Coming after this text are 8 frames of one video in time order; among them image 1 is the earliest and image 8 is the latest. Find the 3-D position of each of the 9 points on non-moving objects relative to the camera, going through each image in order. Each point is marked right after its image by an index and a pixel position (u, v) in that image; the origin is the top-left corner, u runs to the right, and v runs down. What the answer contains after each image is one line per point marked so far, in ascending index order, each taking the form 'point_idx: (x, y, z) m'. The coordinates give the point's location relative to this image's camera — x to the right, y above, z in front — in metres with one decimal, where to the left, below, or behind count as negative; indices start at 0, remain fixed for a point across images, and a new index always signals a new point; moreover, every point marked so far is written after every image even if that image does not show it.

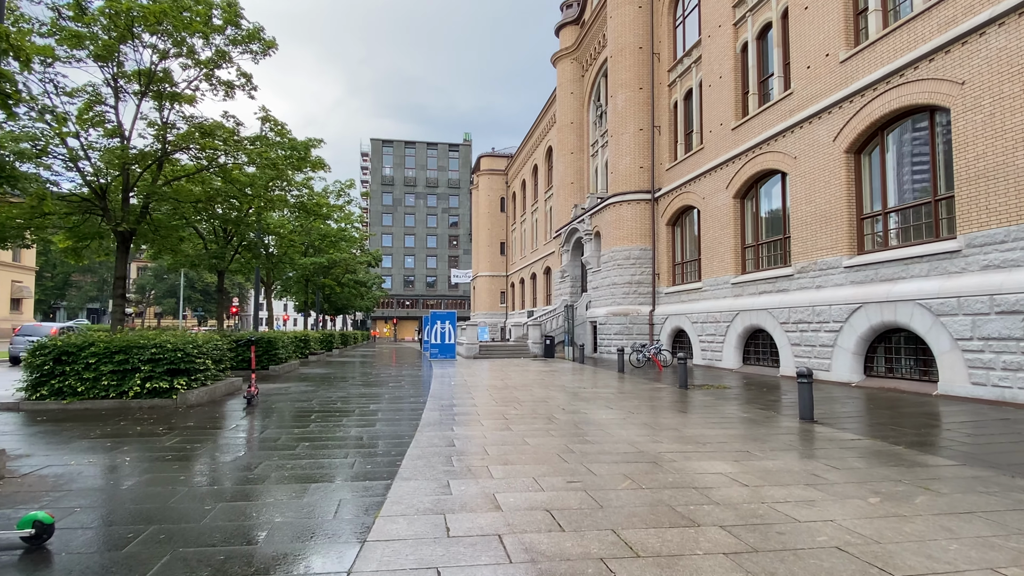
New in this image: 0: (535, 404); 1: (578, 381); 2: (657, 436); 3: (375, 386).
0: (+0.4, -2.0, +9.8) m
1: (+1.9, -2.7, +15.9) m
2: (+1.9, -1.9, +7.2) m
3: (-3.7, -2.7, +14.8) m
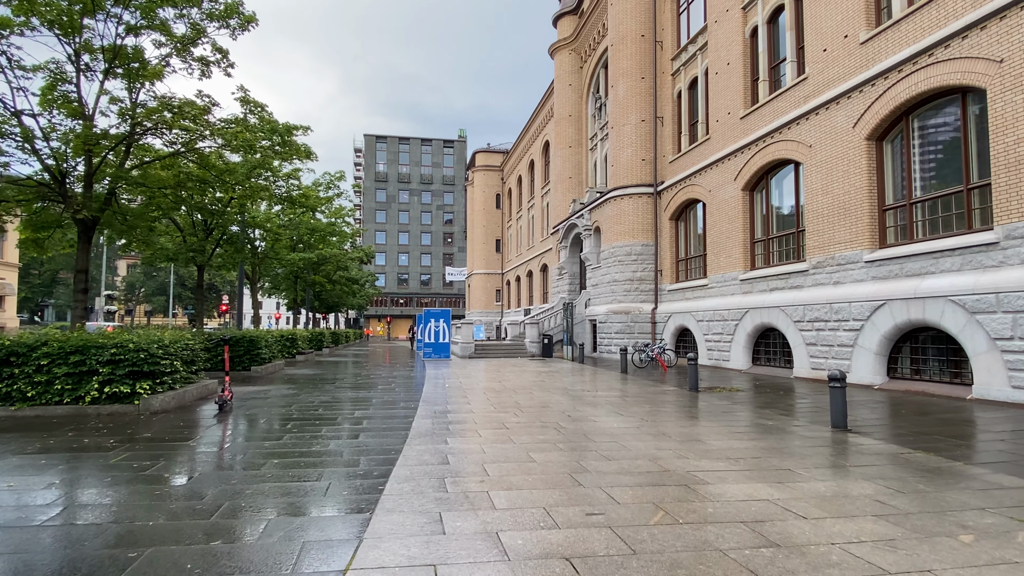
0: (+0.4, -1.9, +8.9) m
1: (+1.8, -2.6, +15.0) m
2: (+1.9, -1.8, +6.3) m
3: (-3.8, -2.5, +13.9) m
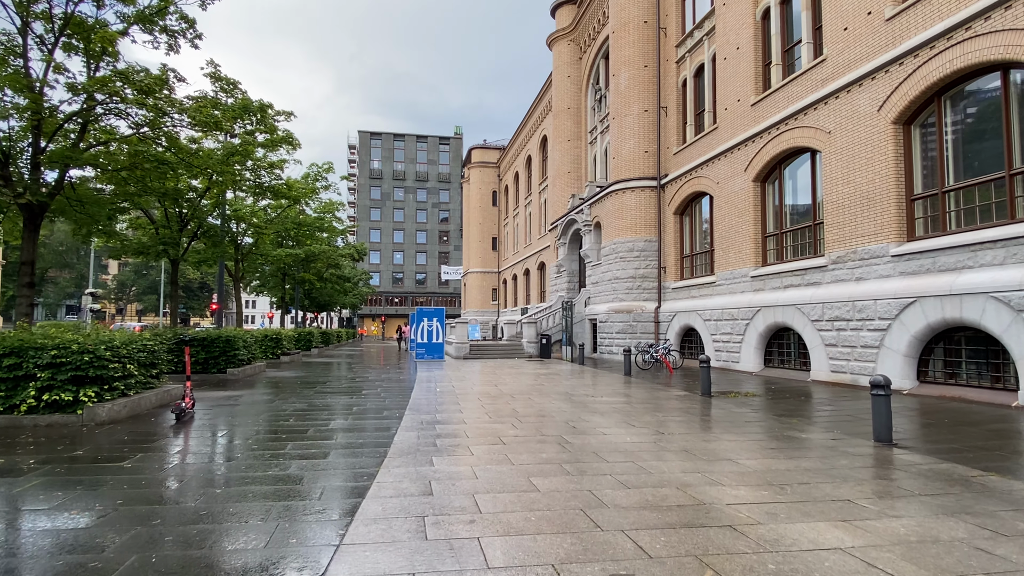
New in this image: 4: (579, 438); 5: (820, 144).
0: (+0.3, -1.9, +7.9) m
1: (+1.7, -2.5, +14.0) m
2: (+1.9, -1.7, +5.3) m
3: (-3.8, -2.5, +12.8) m
4: (+0.8, -1.8, +6.6) m
5: (+7.6, +3.6, +13.8) m
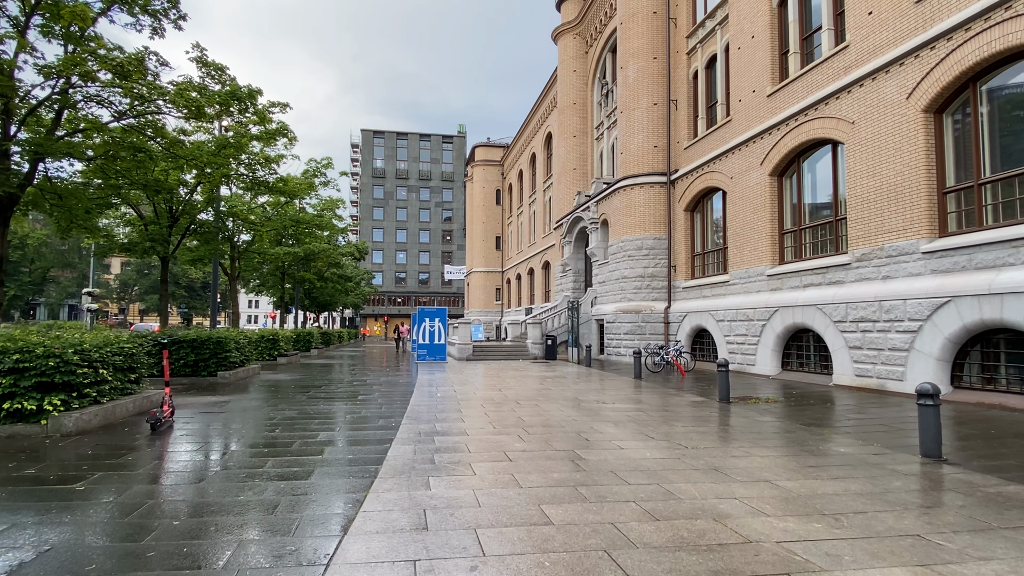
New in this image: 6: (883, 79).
0: (+0.4, -1.8, +7.2) m
1: (+1.9, -2.5, +13.3) m
2: (+1.9, -1.7, +4.6) m
3: (-3.7, -2.4, +12.2) m
4: (+0.9, -1.8, +6.0) m
5: (+7.7, +3.6, +13.1) m
6: (+7.9, +4.5, +12.0) m
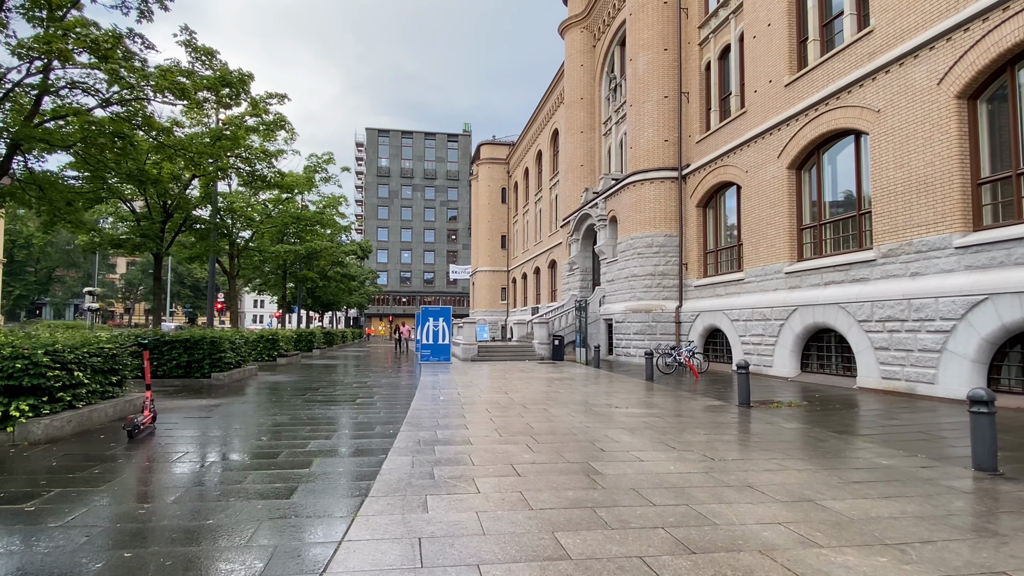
0: (+0.5, -1.8, +6.6) m
1: (+2.0, -2.4, +12.7) m
2: (+2.0, -1.7, +4.0) m
3: (-3.6, -2.4, +11.6) m
4: (+1.0, -1.7, +5.4) m
5: (+7.9, +3.6, +12.4) m
6: (+8.1, +4.5, +11.3) m
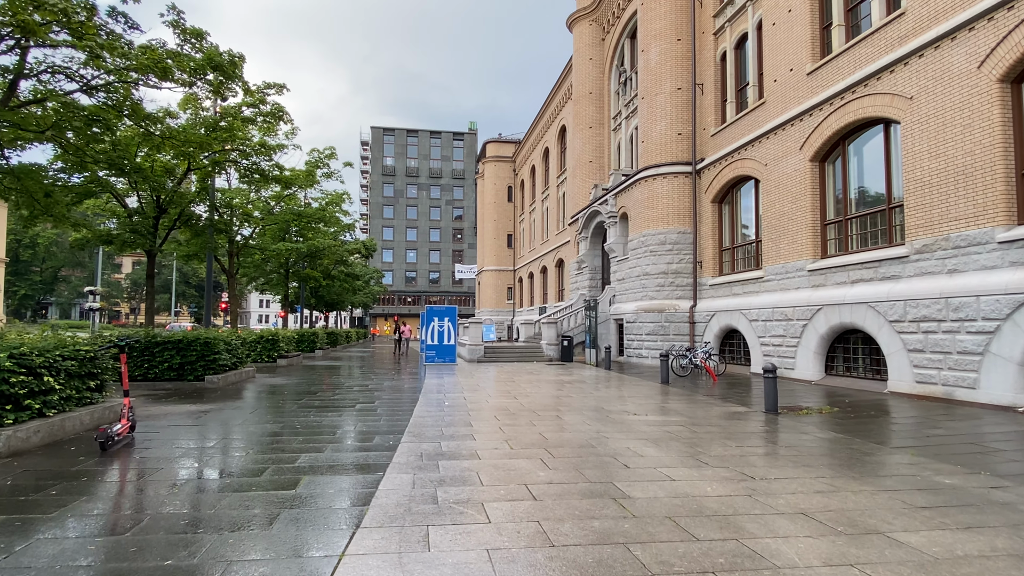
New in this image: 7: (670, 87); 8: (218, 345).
0: (+0.6, -1.8, +5.9) m
1: (+2.2, -2.4, +12.0) m
2: (+2.1, -1.6, +3.3) m
3: (-3.4, -2.3, +11.0) m
4: (+1.1, -1.7, +4.7) m
5: (+8.0, +3.7, +11.7) m
6: (+8.3, +4.6, +10.6) m
7: (+5.5, +7.0, +19.4) m
8: (-6.4, -1.2, +12.1) m
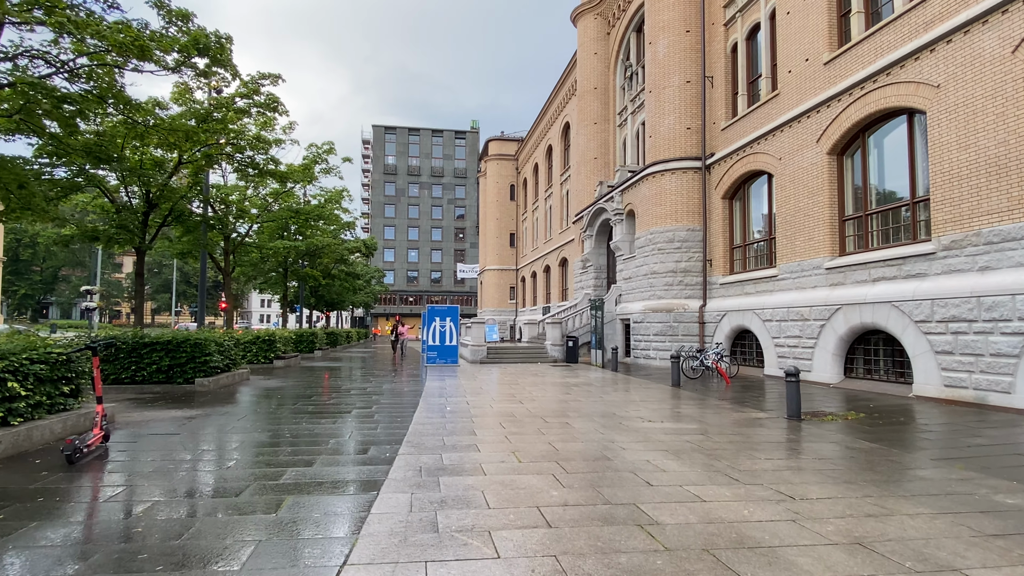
0: (+0.7, -1.7, +5.4) m
1: (+2.3, -2.3, +11.5) m
2: (+2.2, -1.6, +2.8) m
3: (-3.3, -2.3, +10.5) m
4: (+1.2, -1.7, +4.1) m
5: (+8.1, +3.7, +11.1) m
6: (+8.4, +4.6, +10.0) m
7: (+5.6, +7.0, +18.9) m
8: (-6.3, -1.2, +11.6) m
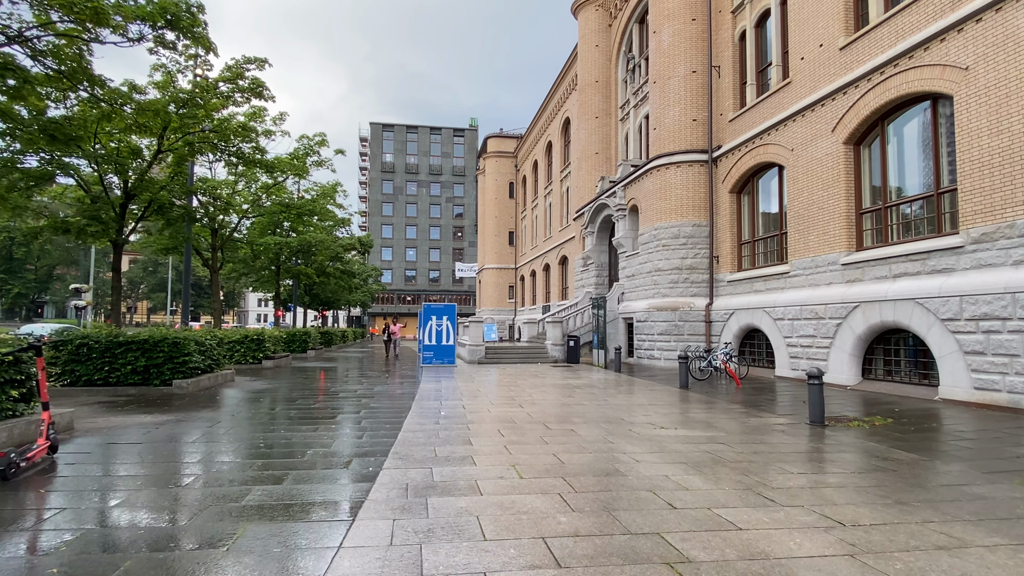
0: (+0.7, -1.7, +4.7) m
1: (+2.3, -2.3, +10.8) m
2: (+2.2, -1.5, +2.1) m
3: (-3.3, -2.2, +9.8) m
4: (+1.2, -1.6, +3.5) m
5: (+8.1, +3.8, +10.4) m
6: (+8.4, +4.7, +9.3) m
7: (+5.6, +7.1, +18.2) m
8: (-6.3, -1.1, +10.9) m
